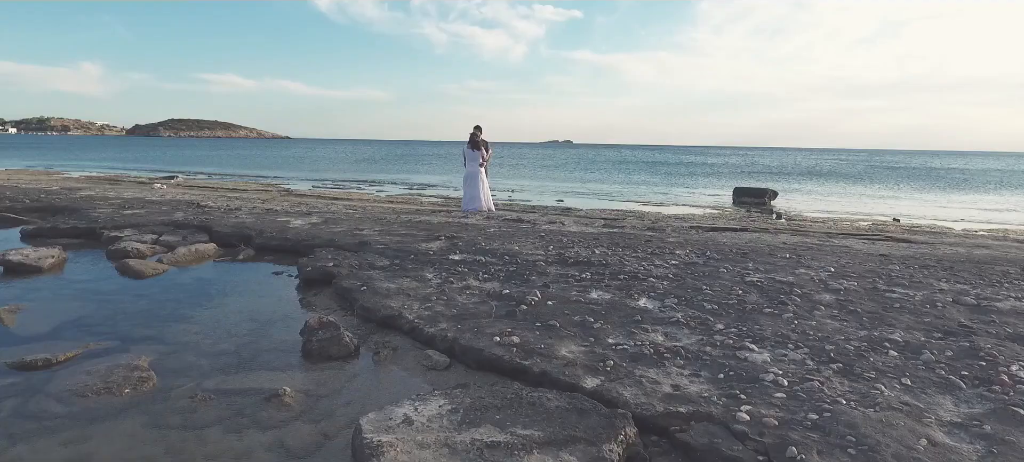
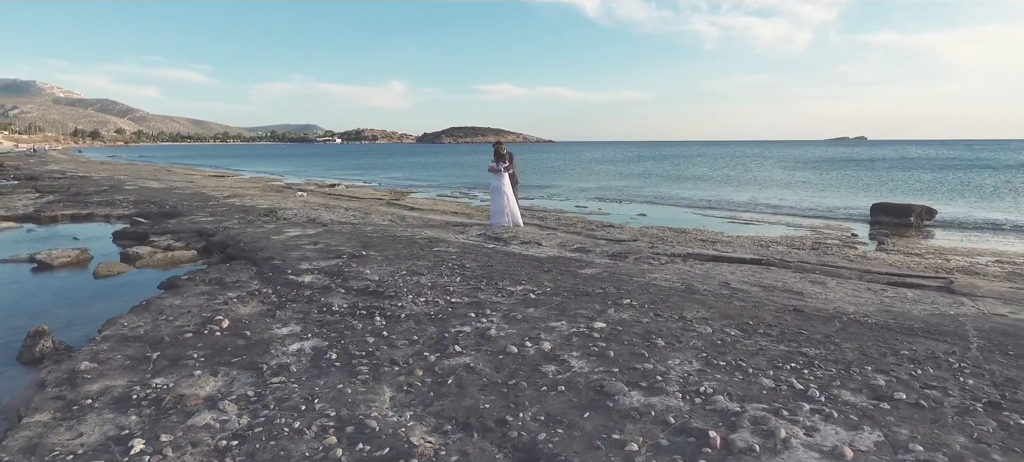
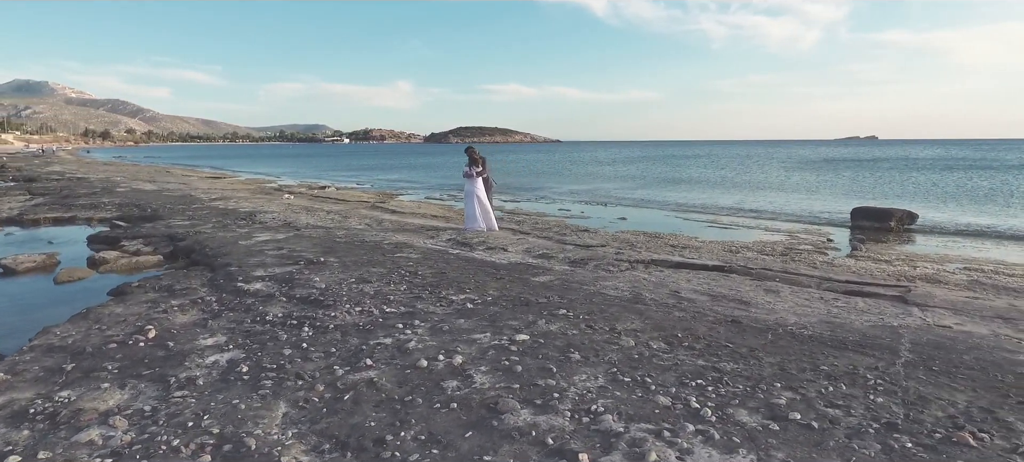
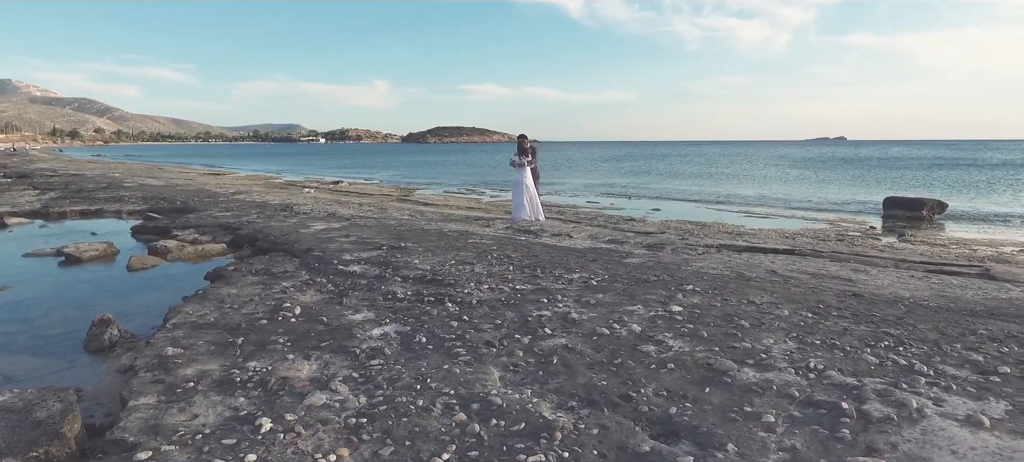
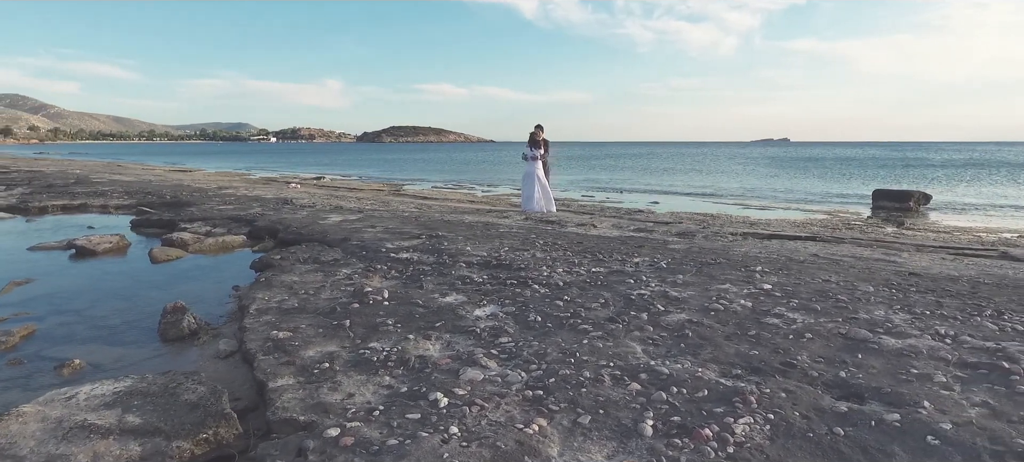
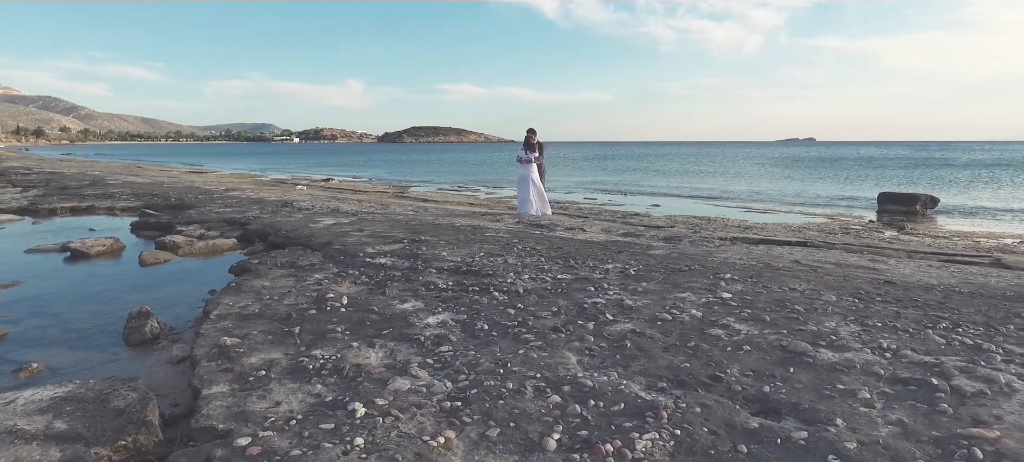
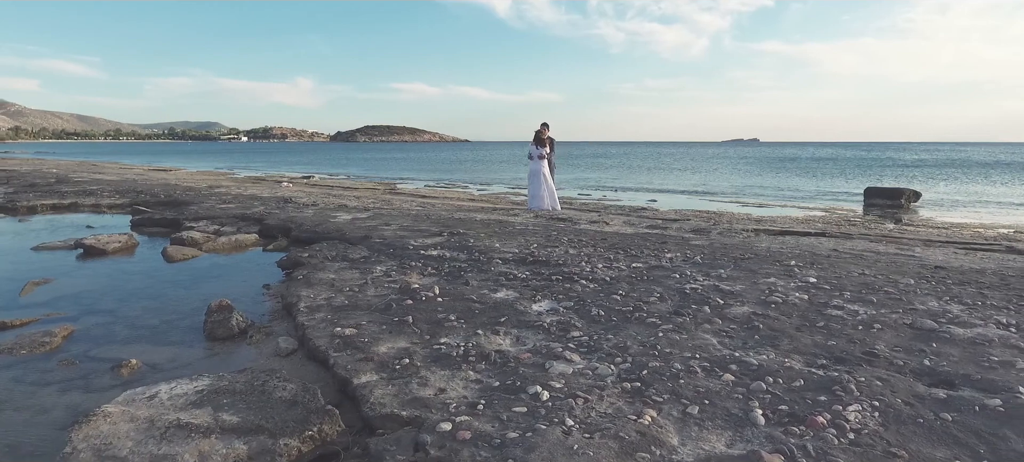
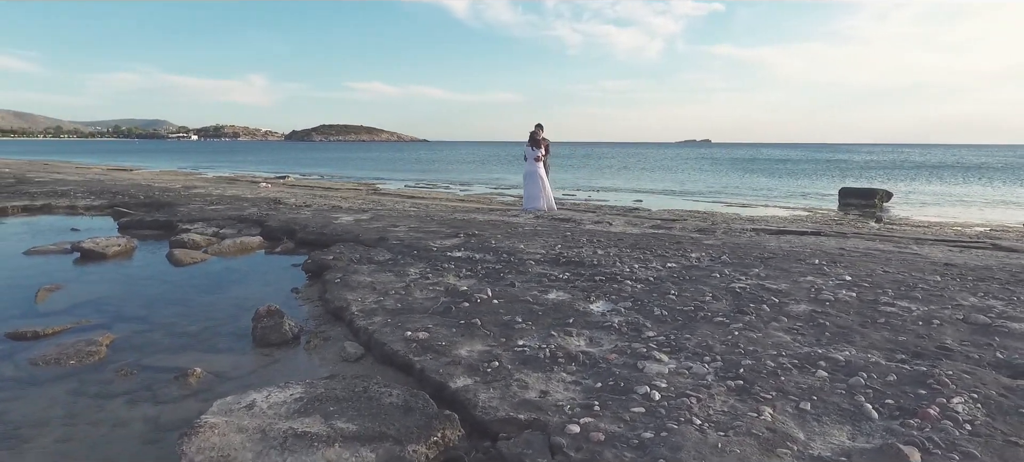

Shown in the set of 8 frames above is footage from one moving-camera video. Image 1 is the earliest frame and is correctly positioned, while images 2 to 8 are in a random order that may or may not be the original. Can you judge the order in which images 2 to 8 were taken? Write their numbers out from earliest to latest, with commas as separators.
8, 7, 5, 6, 4, 2, 3
